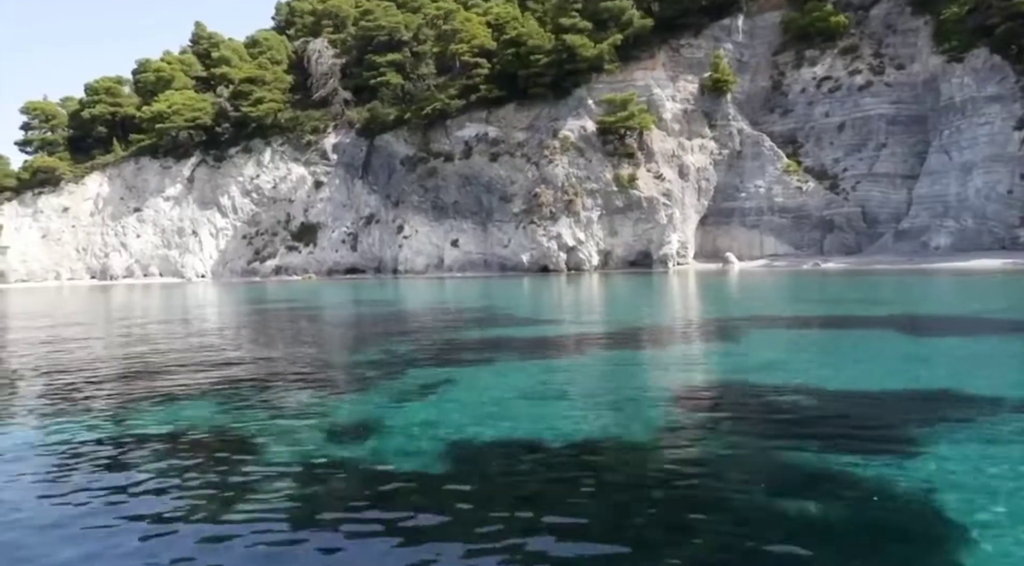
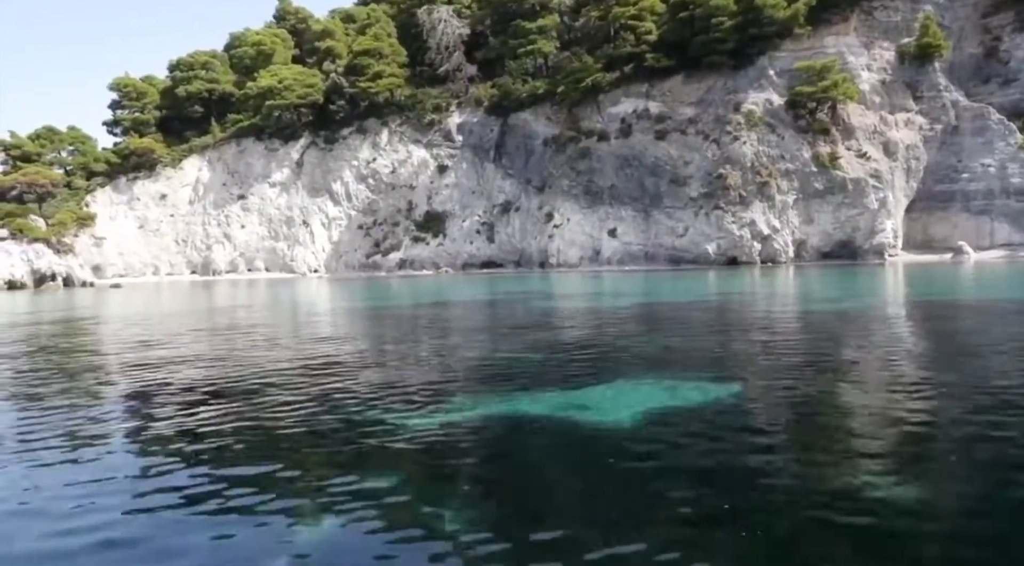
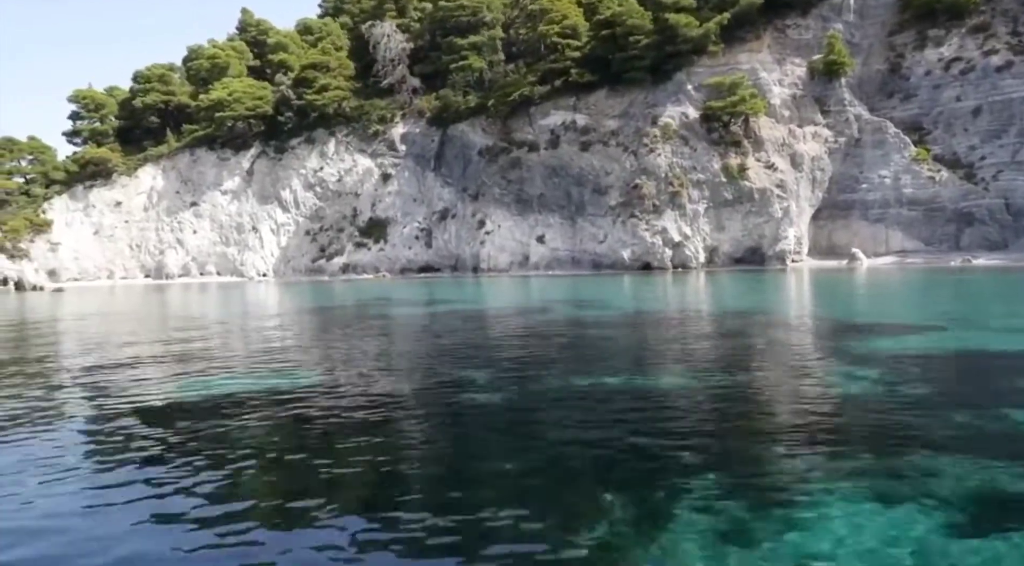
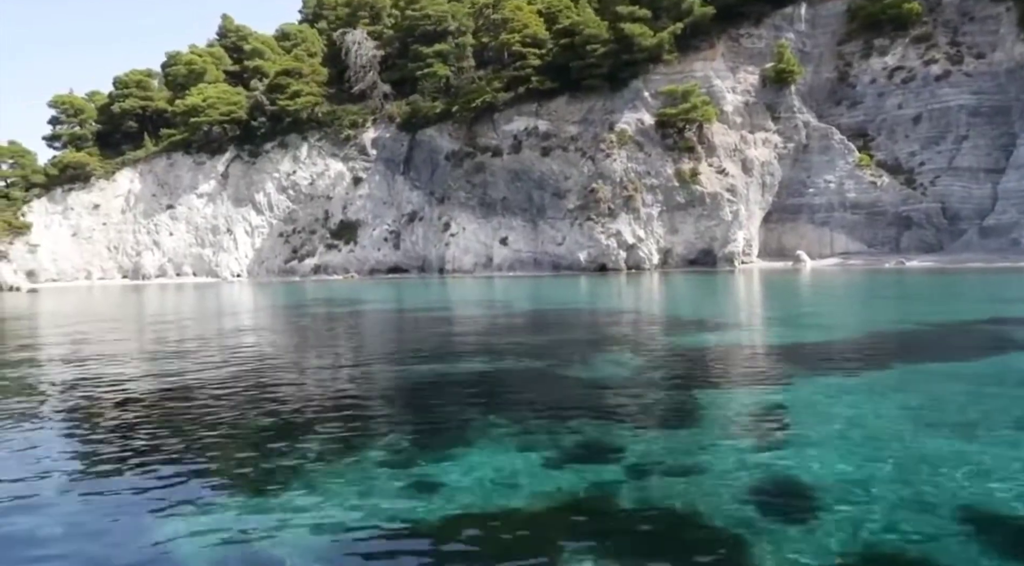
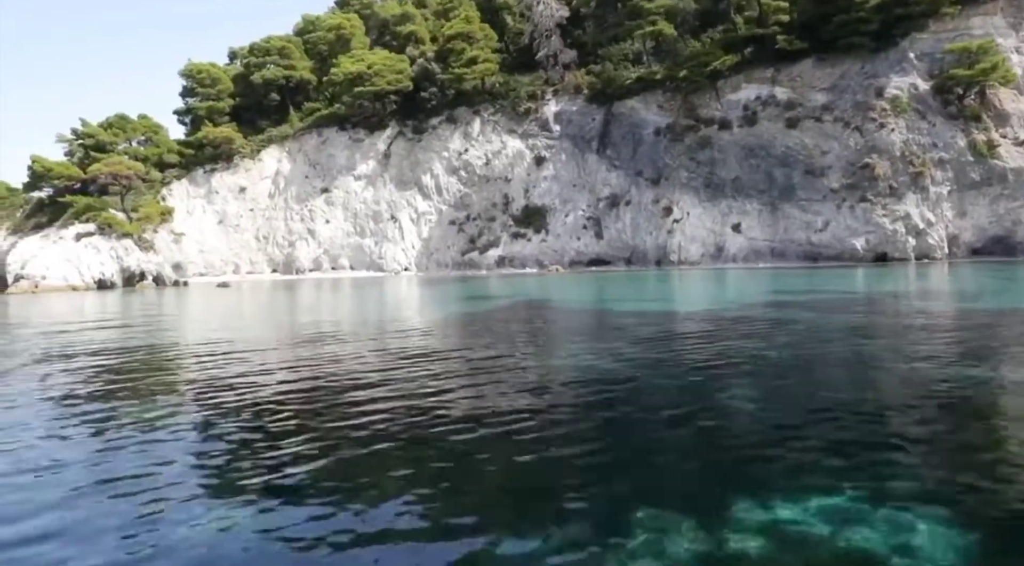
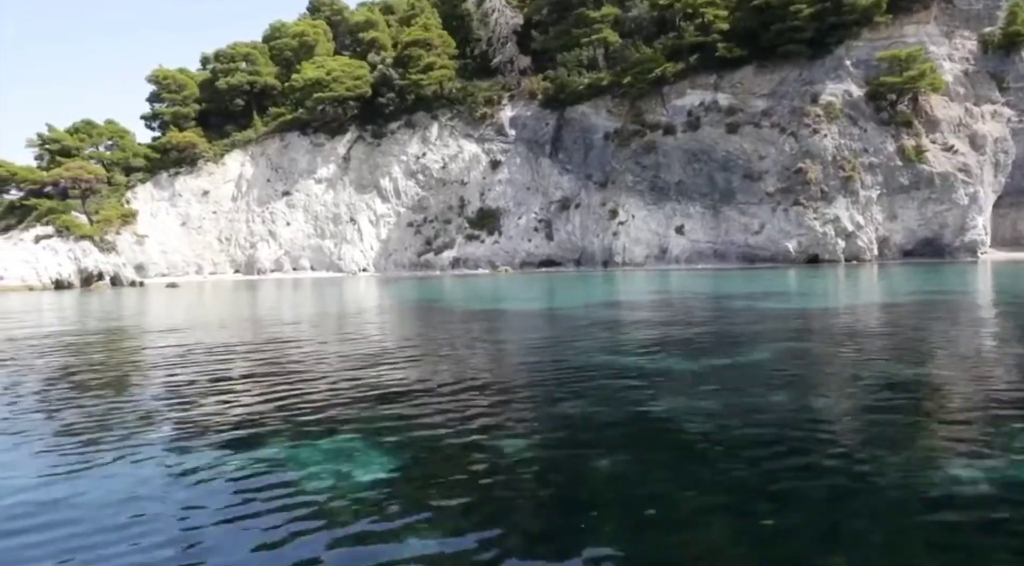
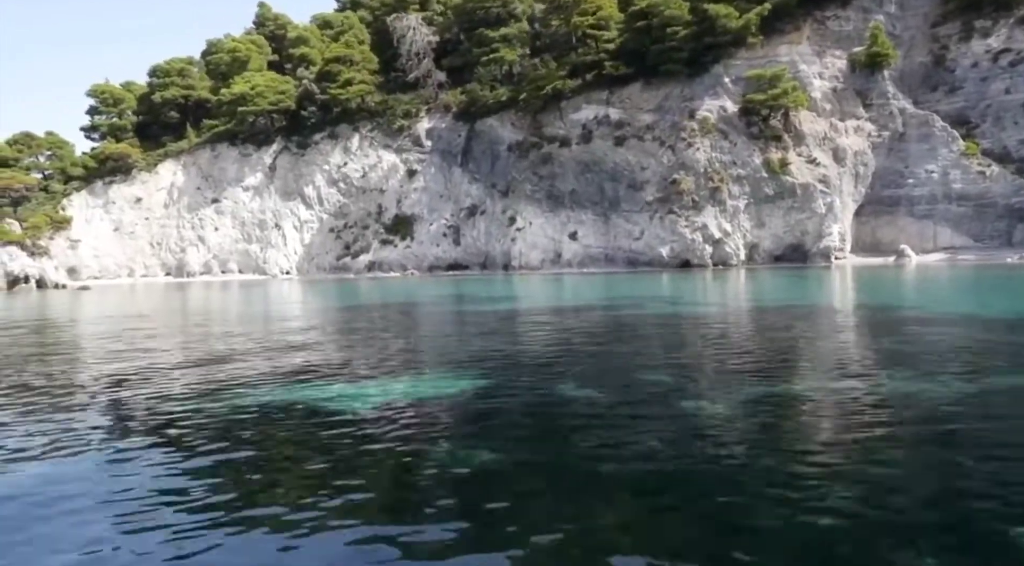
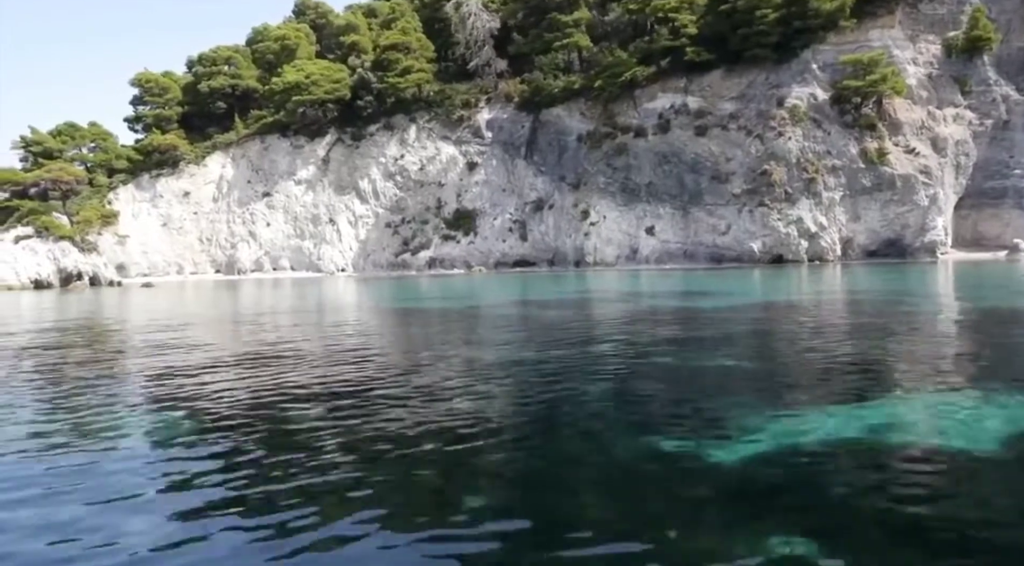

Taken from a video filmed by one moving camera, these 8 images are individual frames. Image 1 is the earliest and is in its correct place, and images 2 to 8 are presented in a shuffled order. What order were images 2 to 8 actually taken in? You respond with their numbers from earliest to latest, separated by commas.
4, 3, 7, 2, 8, 6, 5
